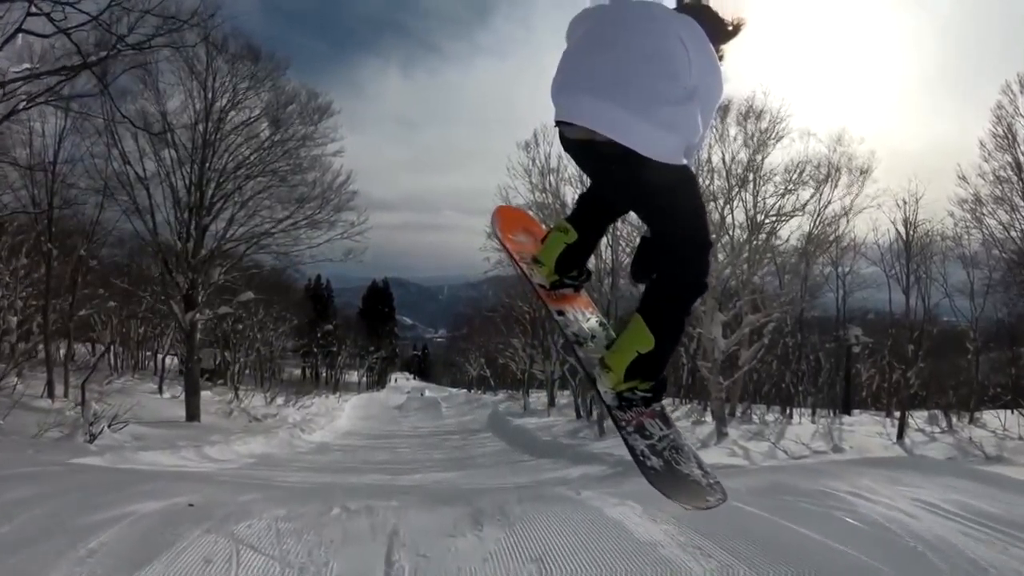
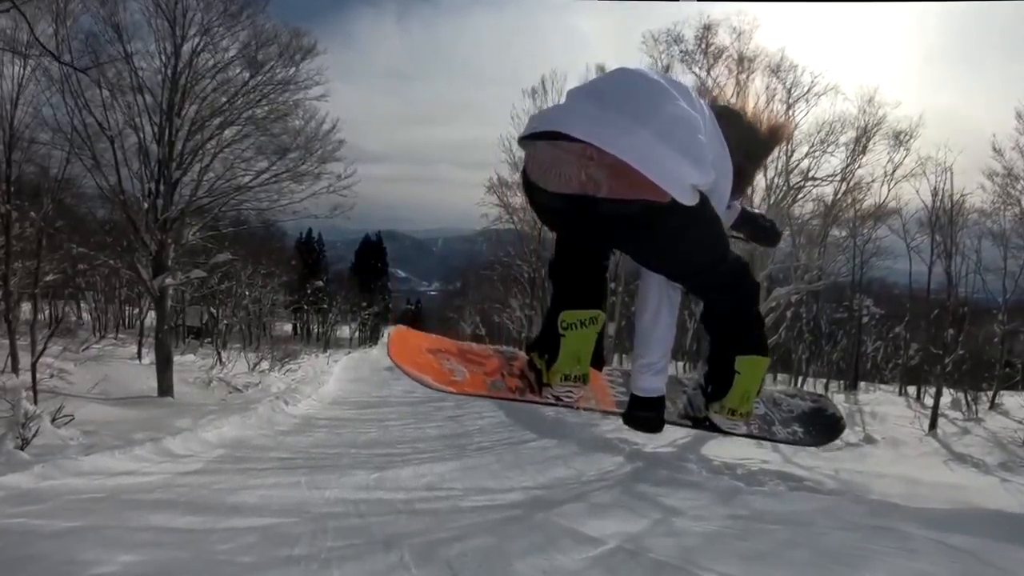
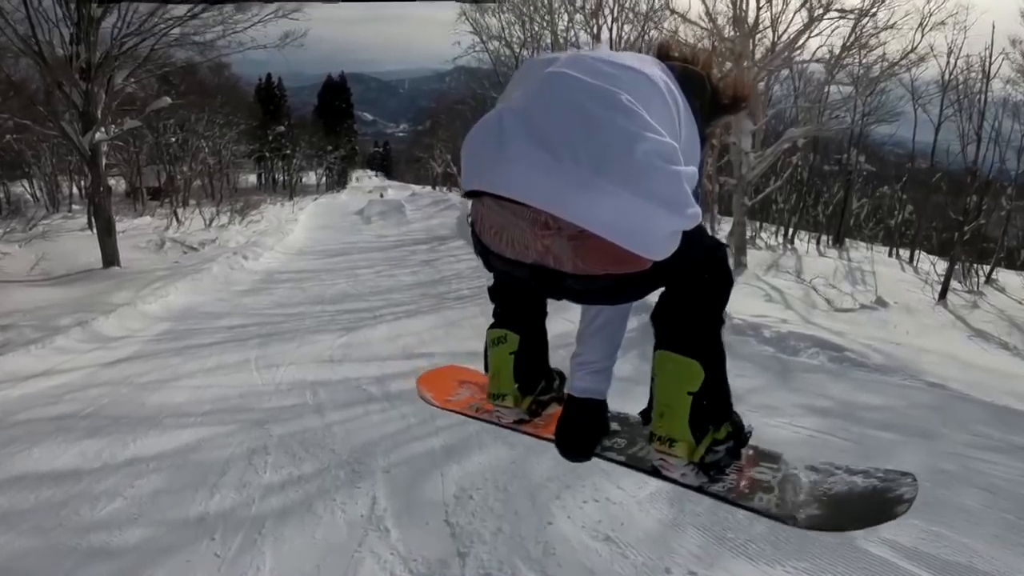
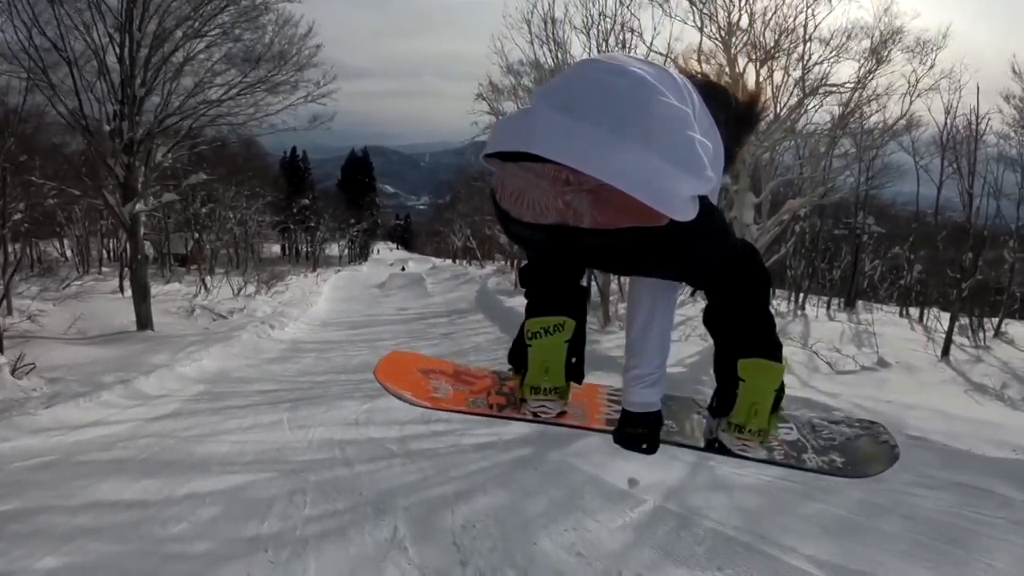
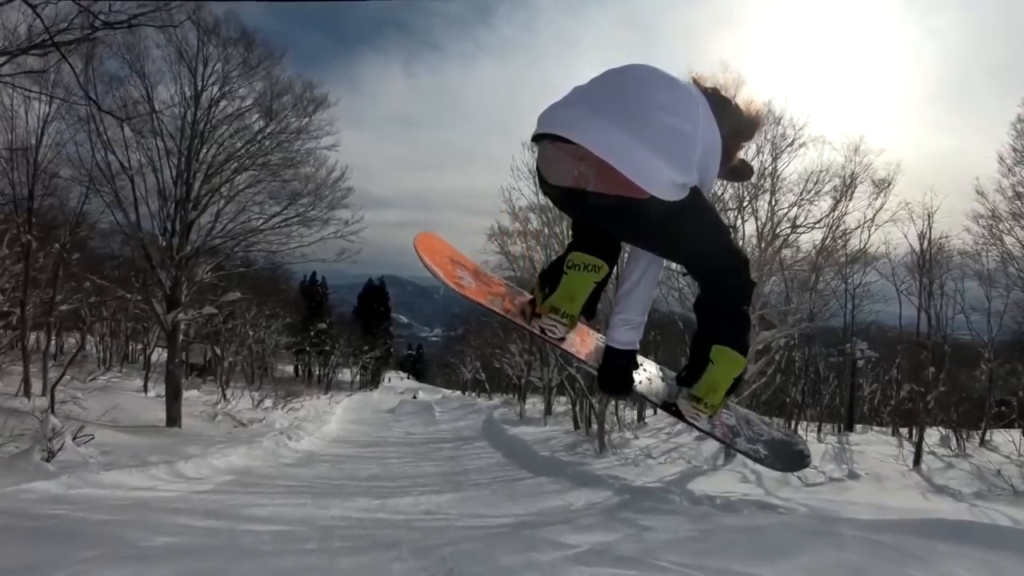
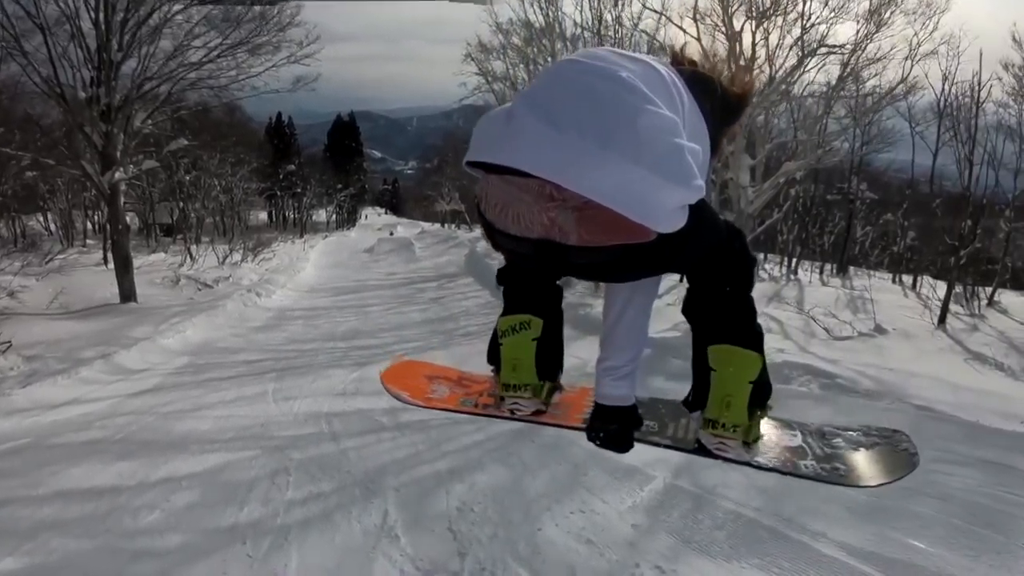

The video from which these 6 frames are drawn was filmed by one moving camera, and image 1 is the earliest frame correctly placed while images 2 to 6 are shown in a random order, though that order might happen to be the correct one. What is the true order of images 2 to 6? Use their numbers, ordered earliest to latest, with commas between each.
5, 2, 4, 6, 3
